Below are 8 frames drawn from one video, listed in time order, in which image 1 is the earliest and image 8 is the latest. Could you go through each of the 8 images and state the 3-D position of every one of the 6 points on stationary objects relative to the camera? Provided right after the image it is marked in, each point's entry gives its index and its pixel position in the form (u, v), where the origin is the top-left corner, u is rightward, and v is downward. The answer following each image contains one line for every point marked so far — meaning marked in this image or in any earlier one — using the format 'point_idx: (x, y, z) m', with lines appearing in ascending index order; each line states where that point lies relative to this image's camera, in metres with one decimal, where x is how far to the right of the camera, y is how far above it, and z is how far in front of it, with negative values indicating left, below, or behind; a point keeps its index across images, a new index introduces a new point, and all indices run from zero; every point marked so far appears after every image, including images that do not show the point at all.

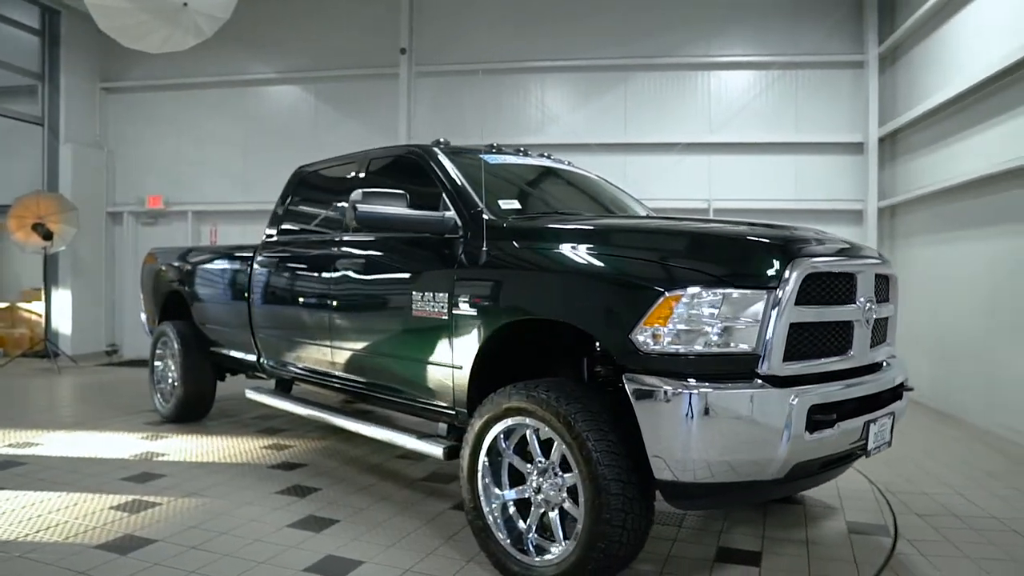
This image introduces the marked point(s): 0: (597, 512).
0: (+0.3, -0.8, +2.5) m
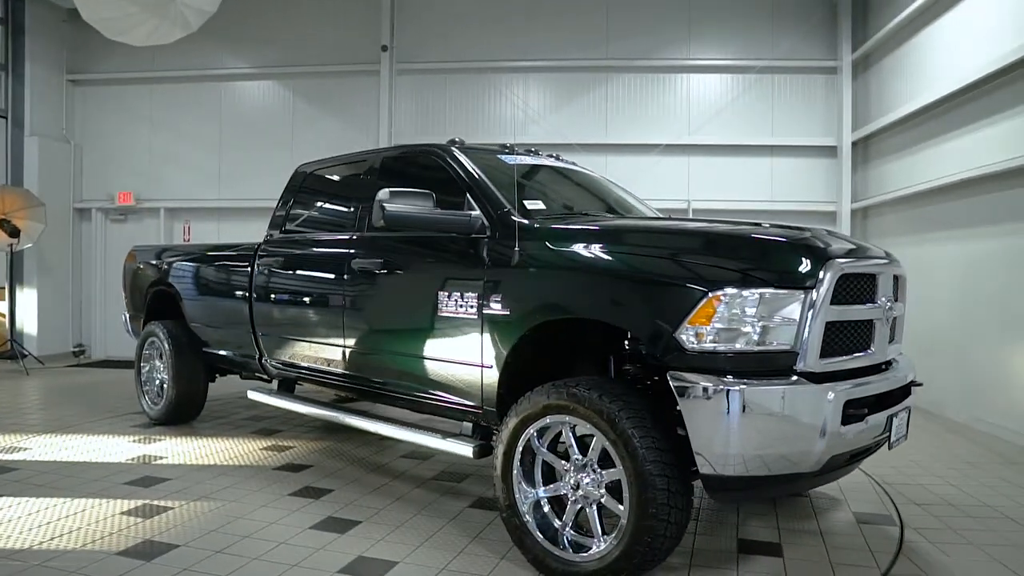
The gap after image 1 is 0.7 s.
0: (+0.5, -0.8, +2.6) m
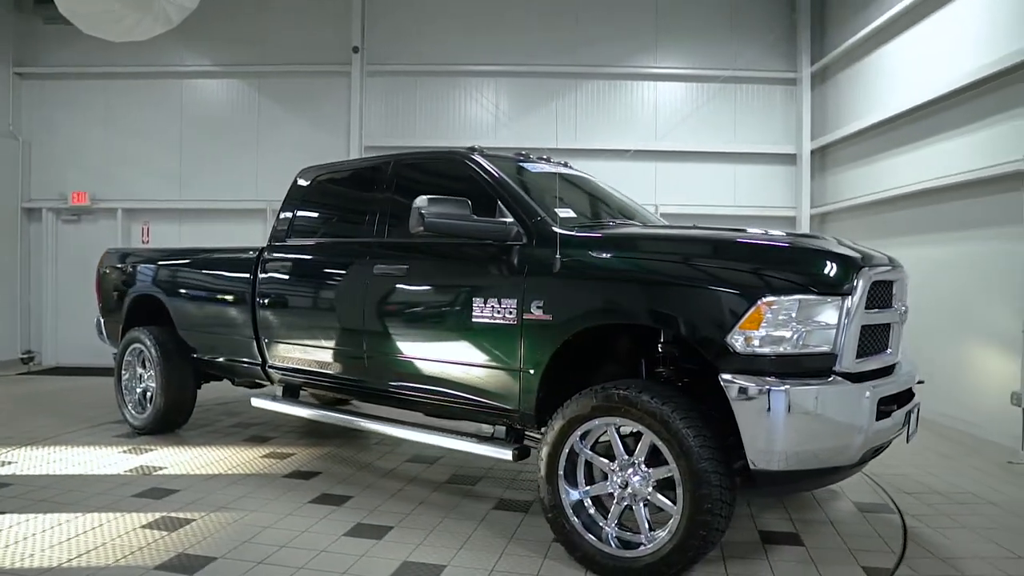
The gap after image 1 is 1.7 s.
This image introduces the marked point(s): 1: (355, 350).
0: (+0.7, -0.8, +2.7) m
1: (-1.1, -0.3, +4.2) m
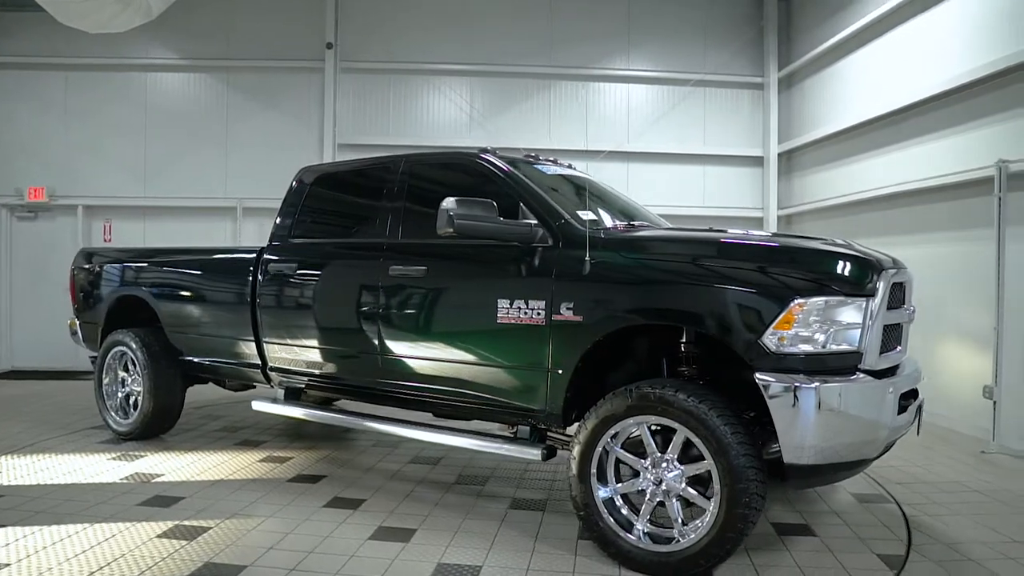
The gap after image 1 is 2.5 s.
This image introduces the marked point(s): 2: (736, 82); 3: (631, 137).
0: (+0.9, -0.8, +2.8) m
1: (-1.1, -0.3, +4.2) m
2: (+3.1, +2.8, +9.5) m
3: (+1.6, +2.0, +9.5) m
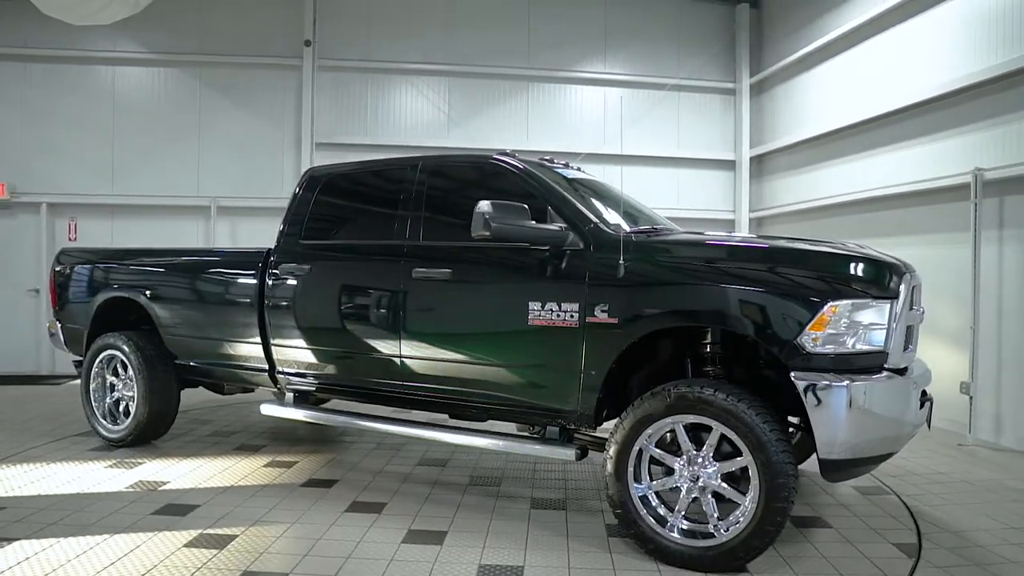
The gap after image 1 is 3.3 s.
0: (+1.1, -0.8, +2.9) m
1: (-1.0, -0.4, +4.1) m
2: (+2.7, +2.8, +9.7) m
3: (+1.3, +2.0, +9.6) m
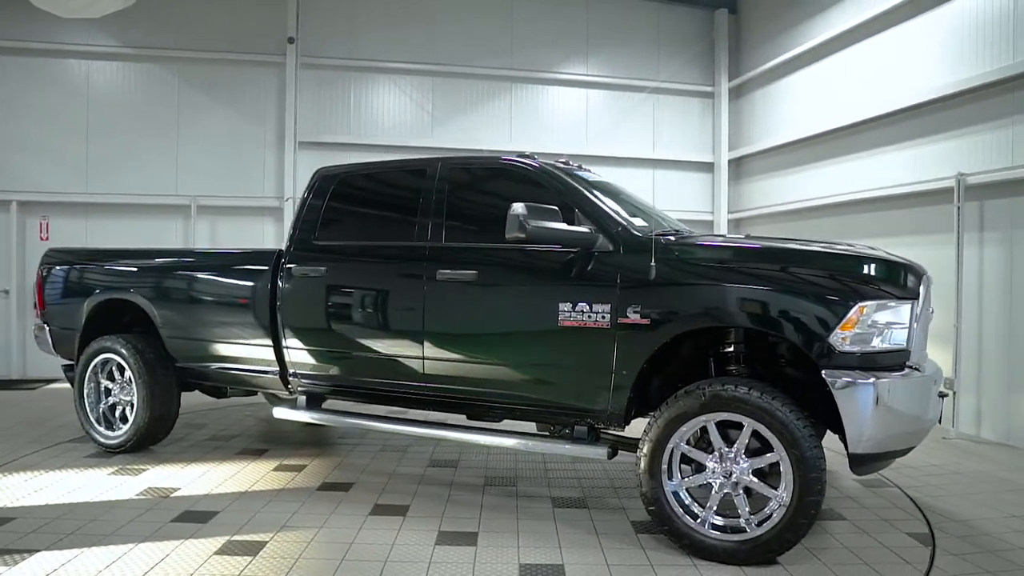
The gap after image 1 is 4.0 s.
0: (+1.3, -0.8, +3.0) m
1: (-0.9, -0.4, +4.1) m
2: (+2.5, +2.8, +9.9) m
3: (+1.1, +2.0, +9.7) m
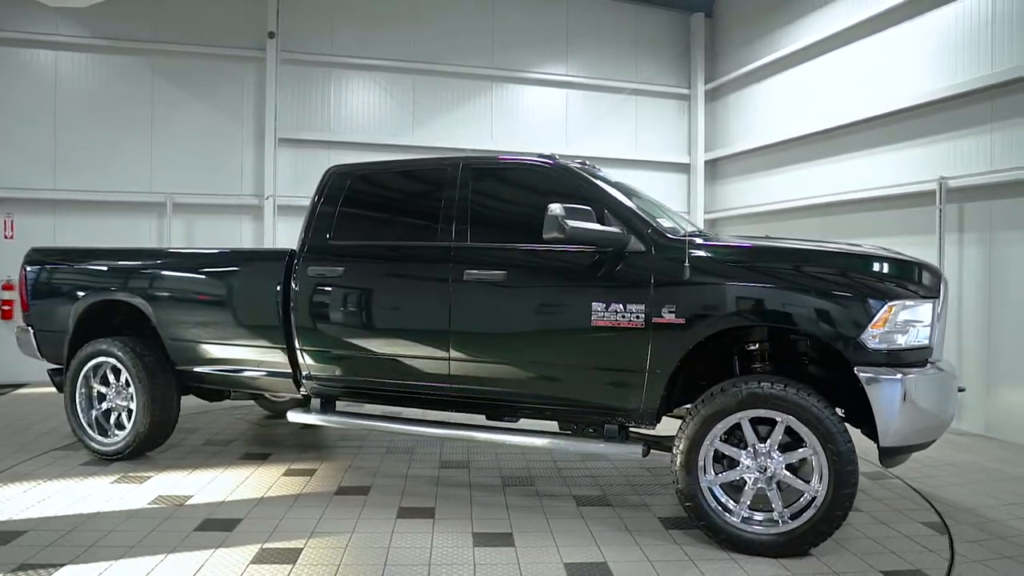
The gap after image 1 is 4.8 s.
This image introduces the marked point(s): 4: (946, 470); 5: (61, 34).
0: (+1.5, -0.8, +3.1) m
1: (-0.7, -0.4, +4.1) m
2: (+2.2, +2.8, +10.1) m
3: (+0.8, +2.1, +9.8) m
4: (+2.9, -1.2, +4.7) m
5: (-5.1, +2.9, +7.9) m
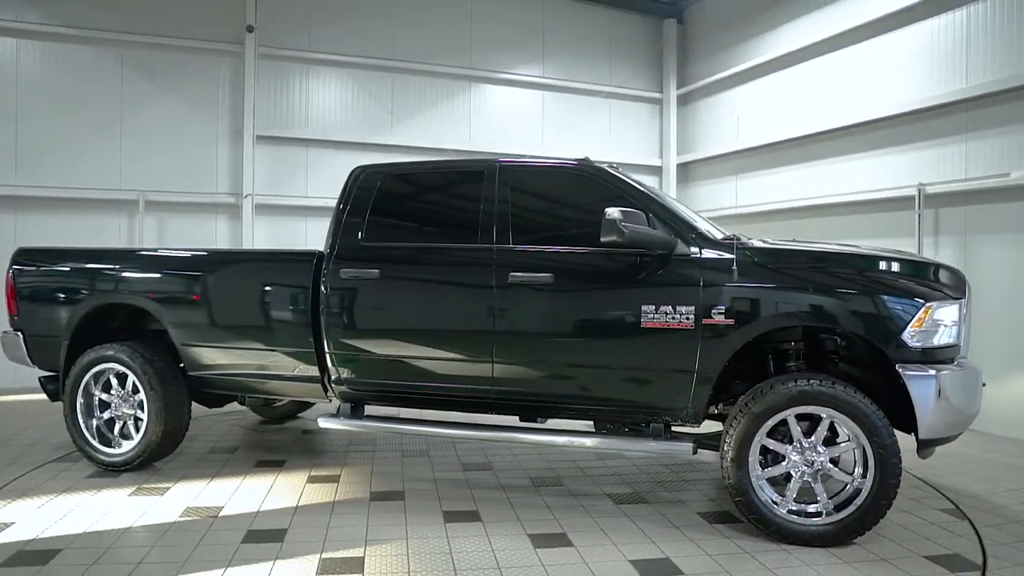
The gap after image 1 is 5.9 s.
0: (+1.8, -0.9, +3.3) m
1: (-0.5, -0.4, +4.0) m
2: (+1.8, +2.8, +10.3) m
3: (+0.5, +2.1, +9.8) m
4: (+3.1, -1.2, +5.0) m
5: (-5.2, +2.9, +7.5) m
